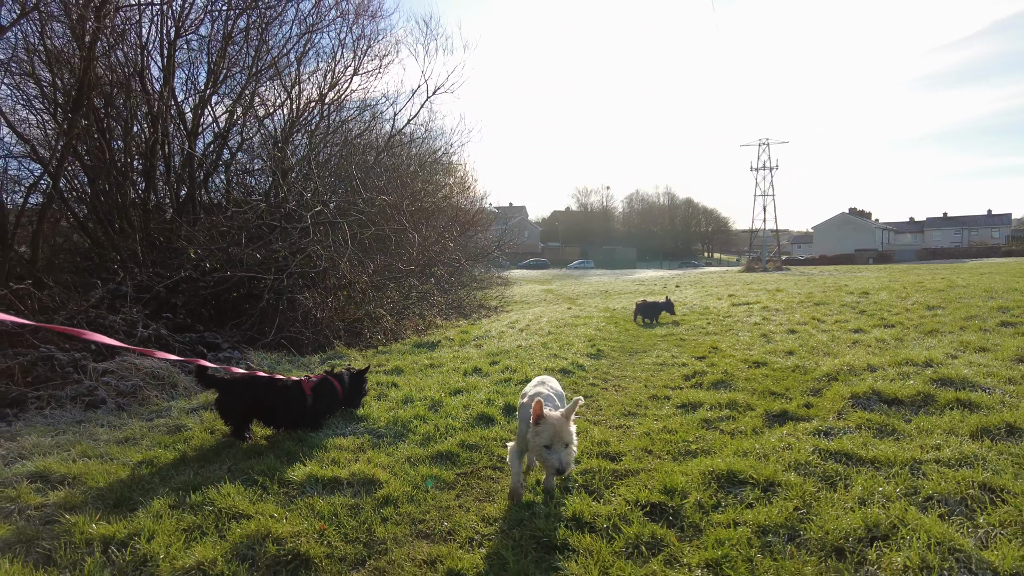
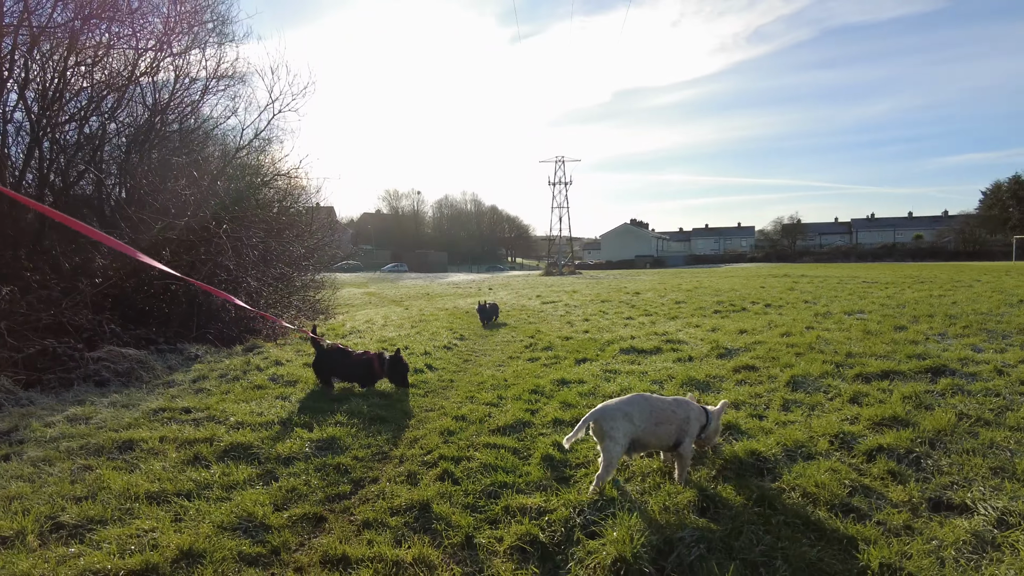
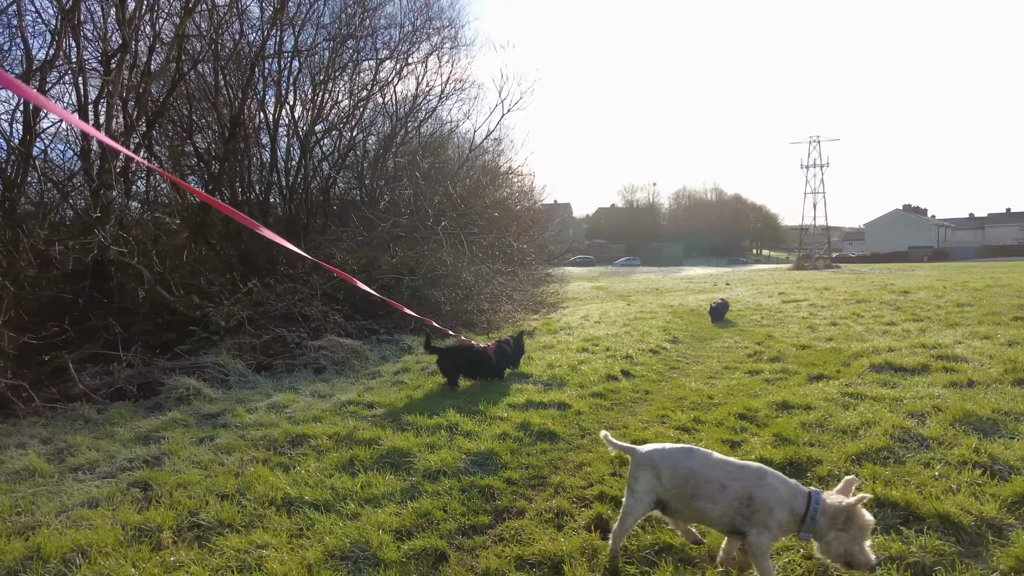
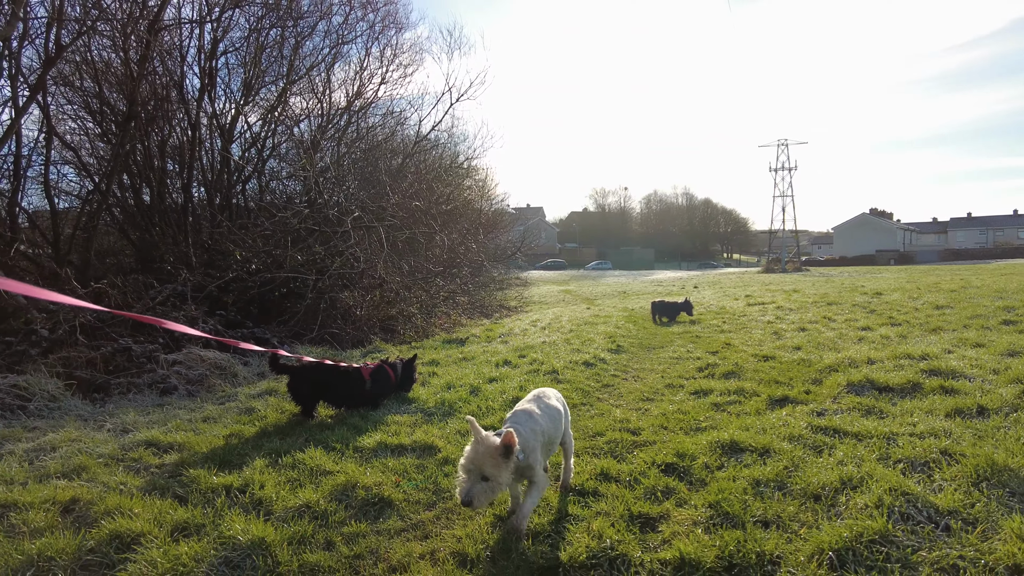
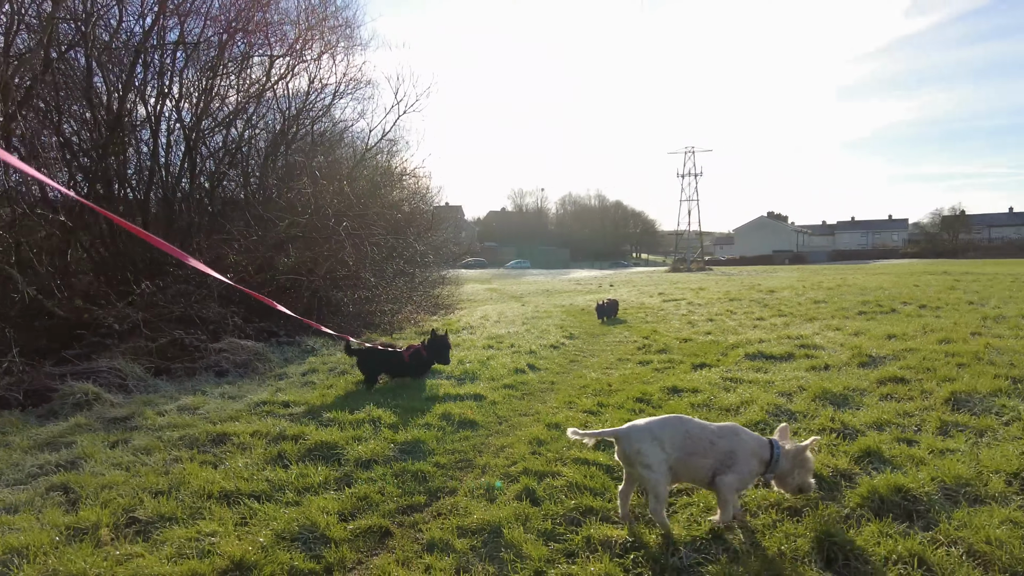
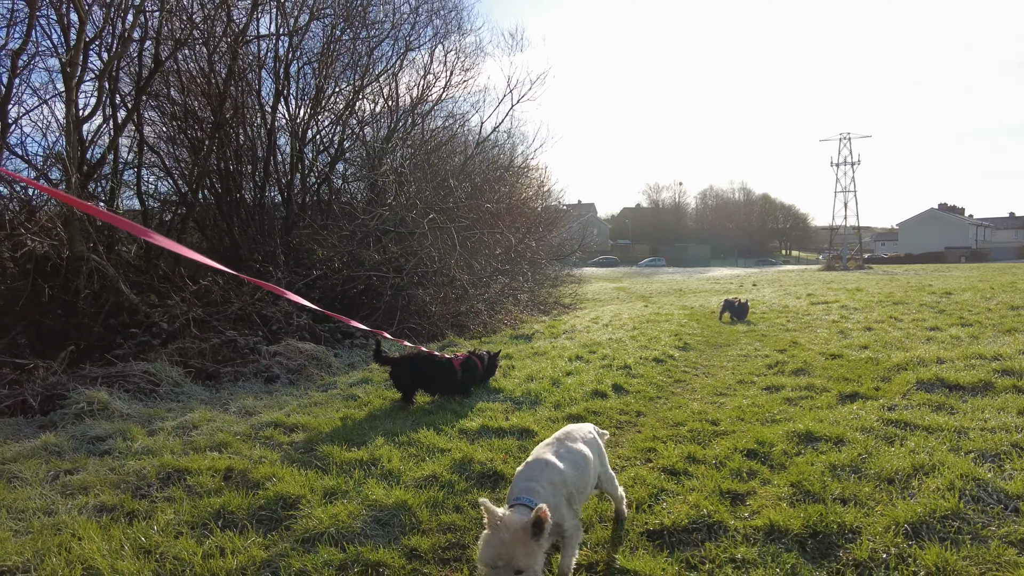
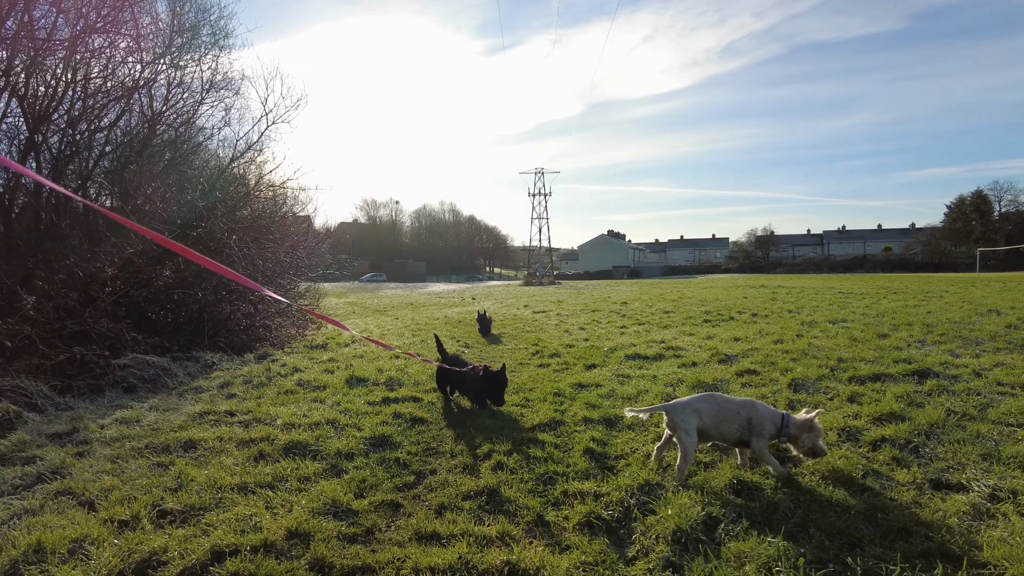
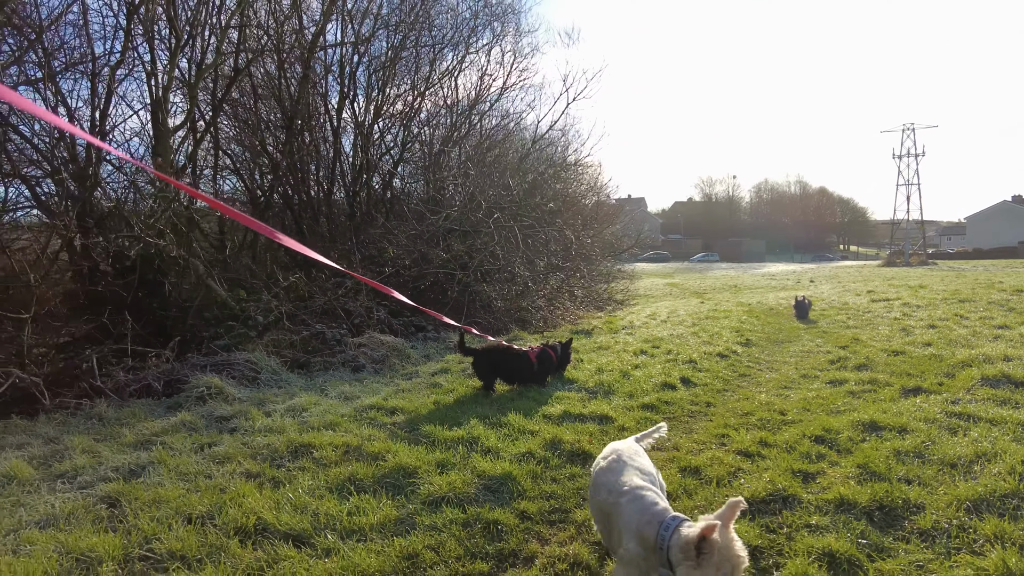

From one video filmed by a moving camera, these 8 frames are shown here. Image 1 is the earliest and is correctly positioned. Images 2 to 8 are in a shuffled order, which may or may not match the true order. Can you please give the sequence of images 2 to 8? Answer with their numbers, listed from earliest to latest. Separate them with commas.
4, 6, 8, 3, 5, 2, 7
